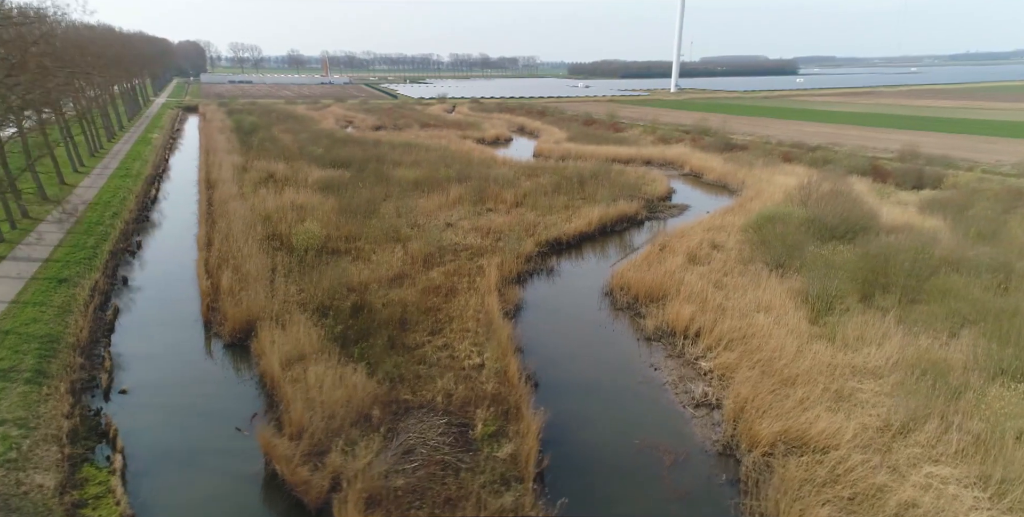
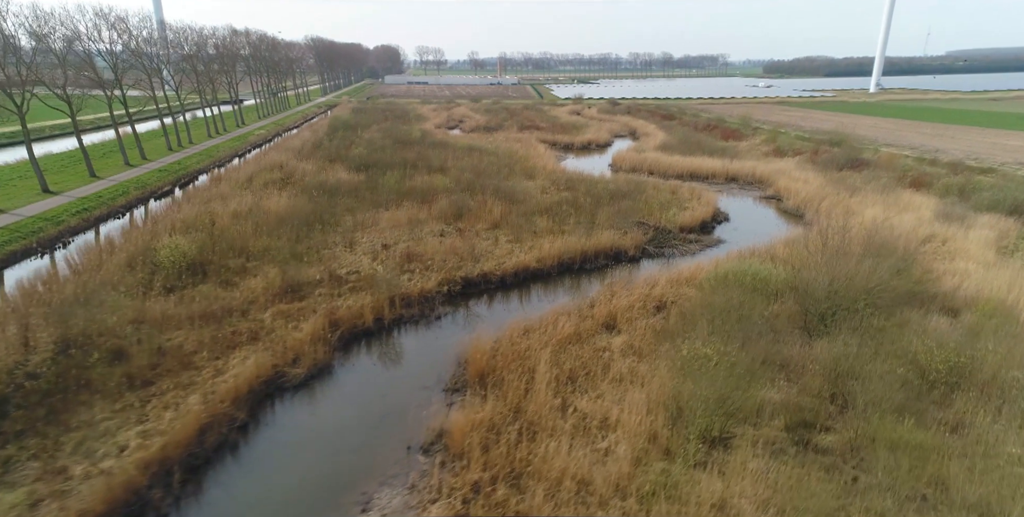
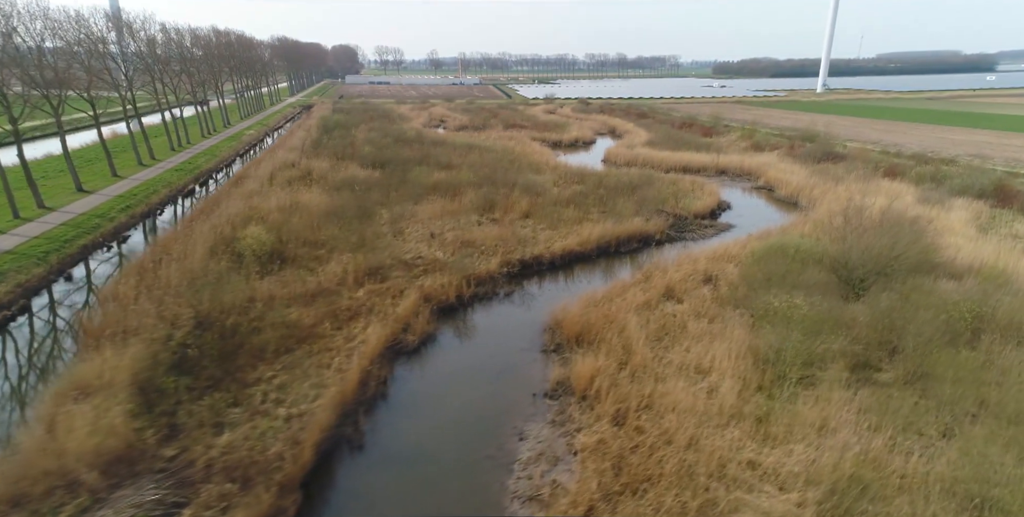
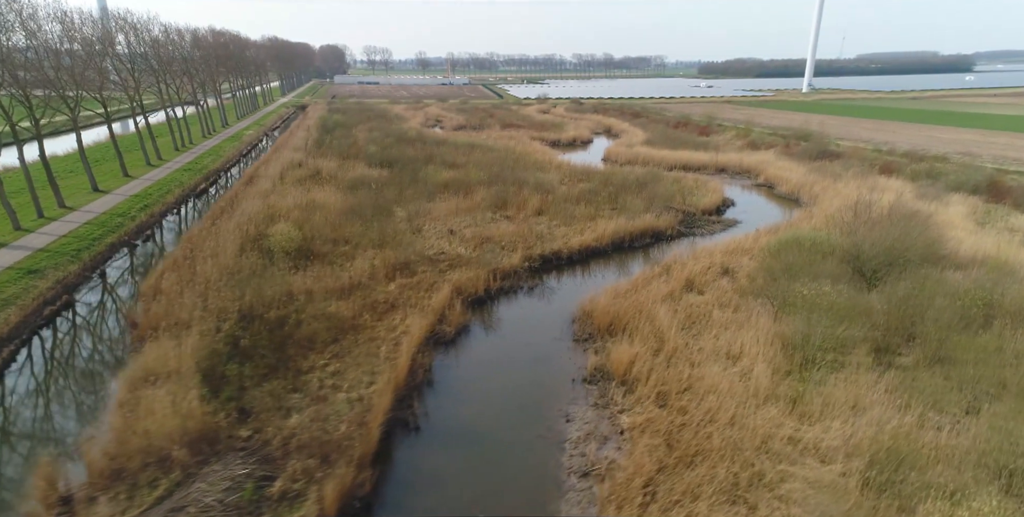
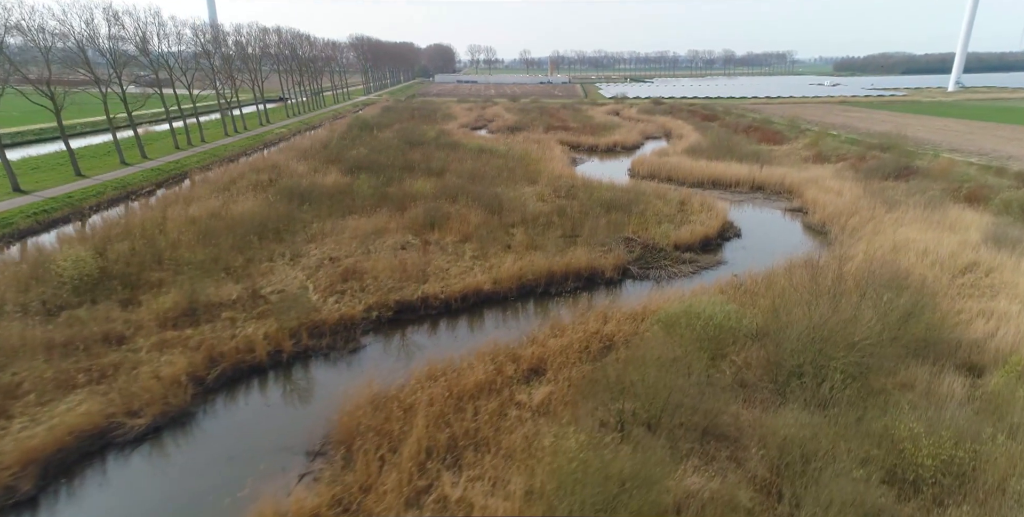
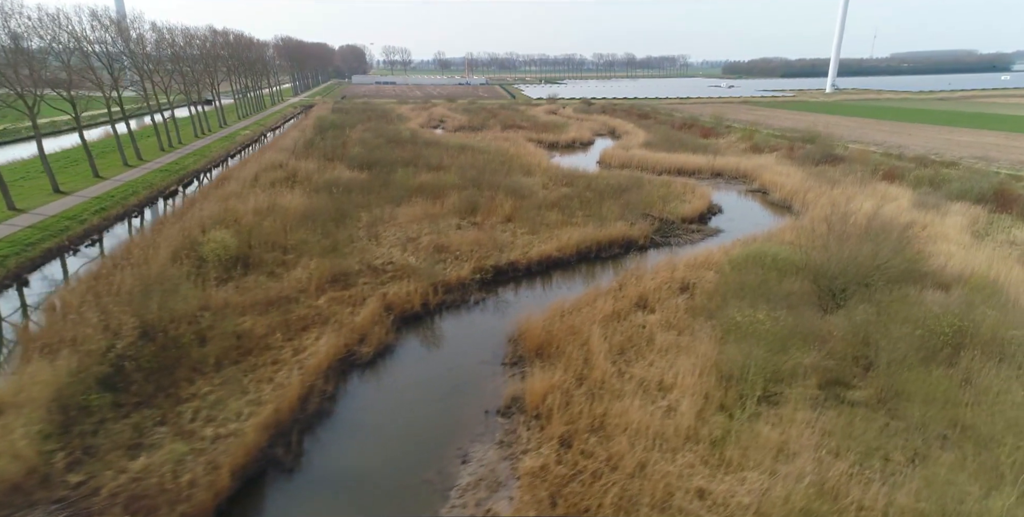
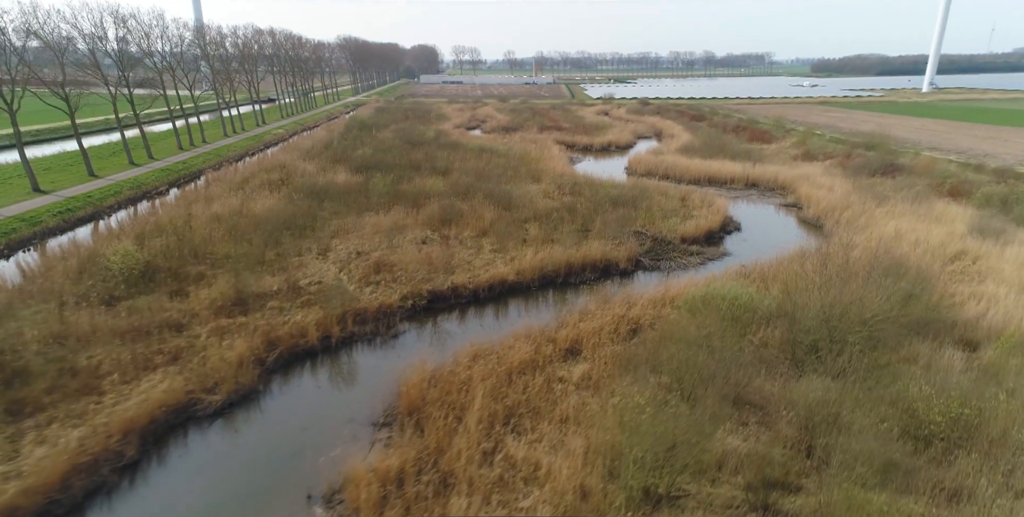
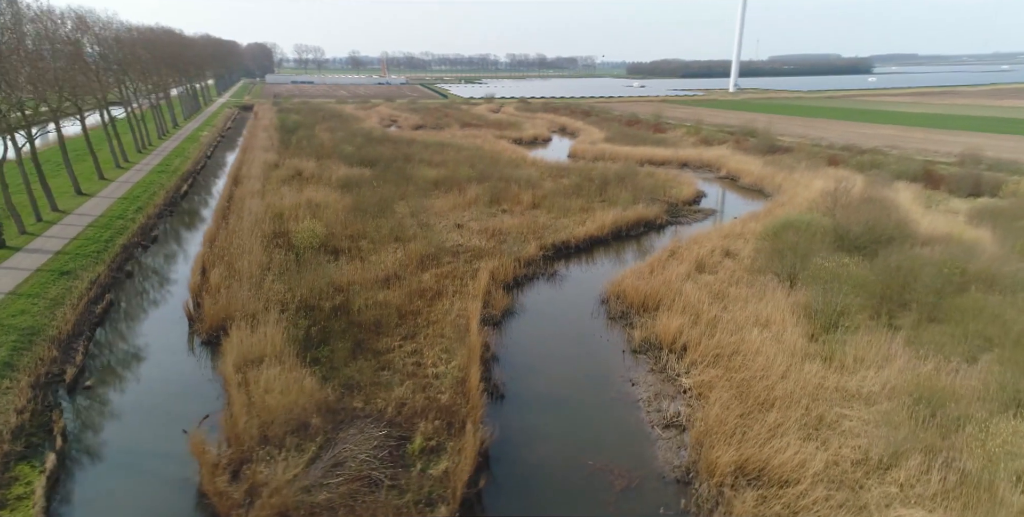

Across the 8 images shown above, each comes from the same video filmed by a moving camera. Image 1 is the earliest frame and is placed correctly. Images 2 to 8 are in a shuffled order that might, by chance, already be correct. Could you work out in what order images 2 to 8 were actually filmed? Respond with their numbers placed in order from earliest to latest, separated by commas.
8, 4, 3, 6, 2, 7, 5
